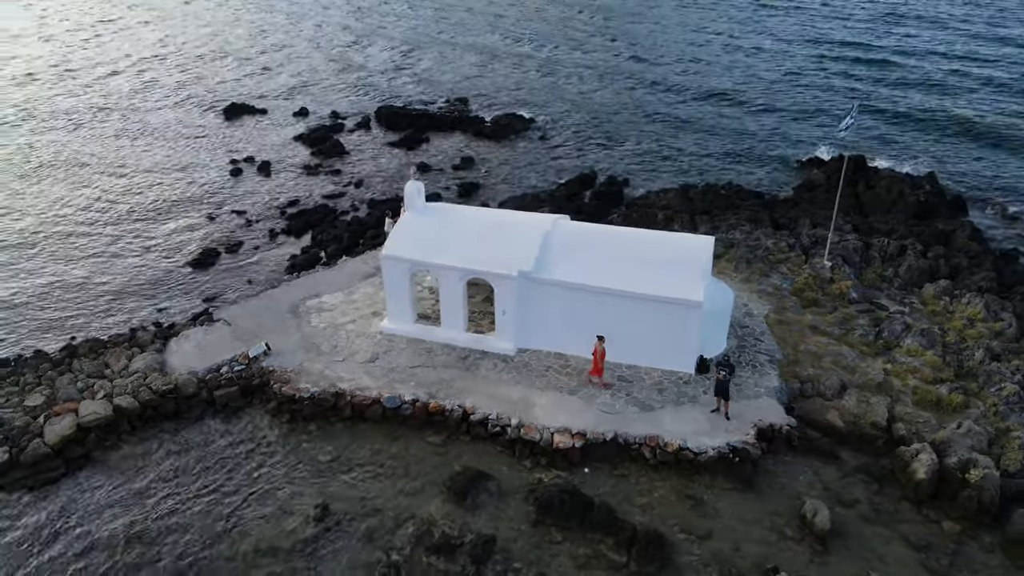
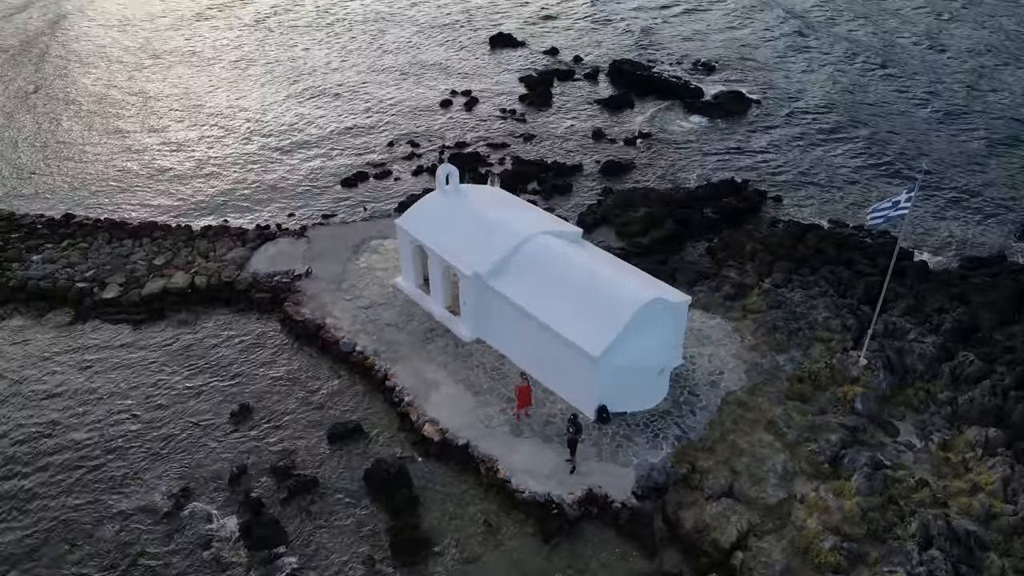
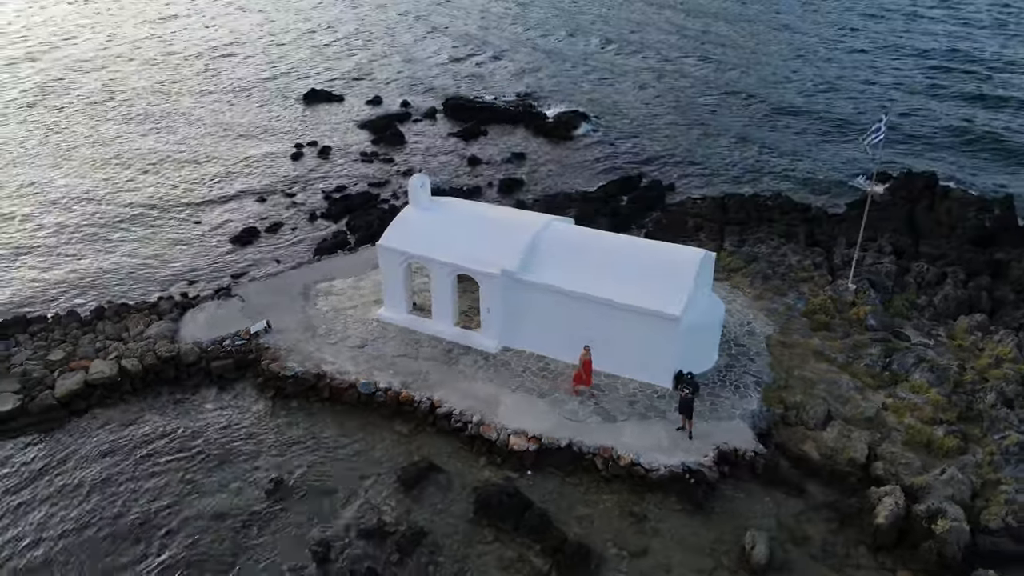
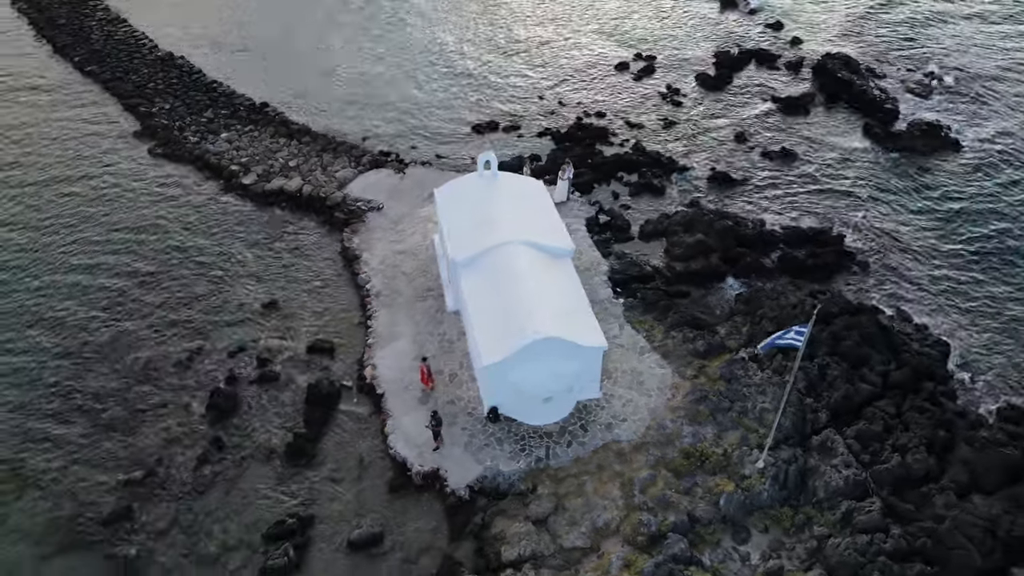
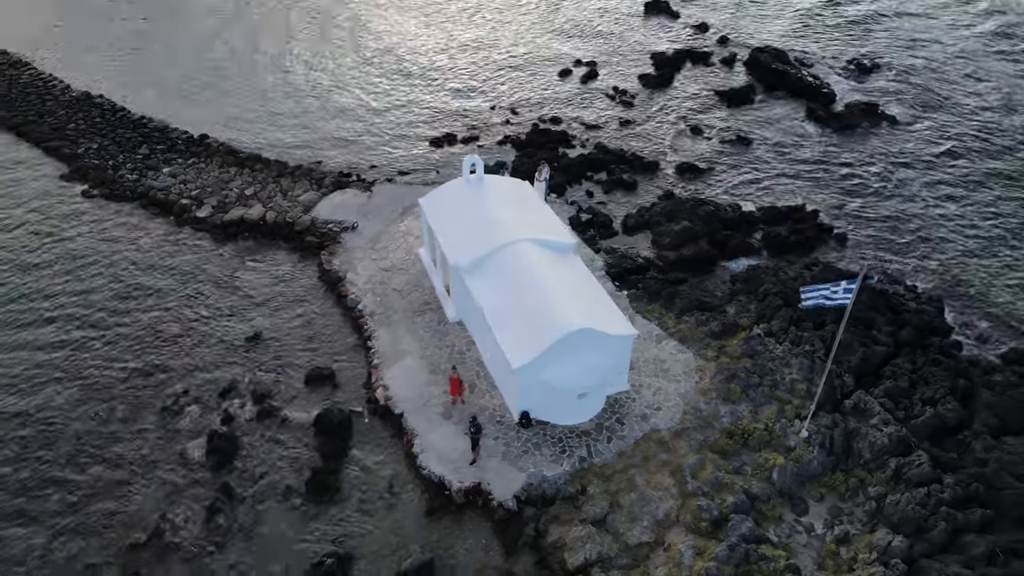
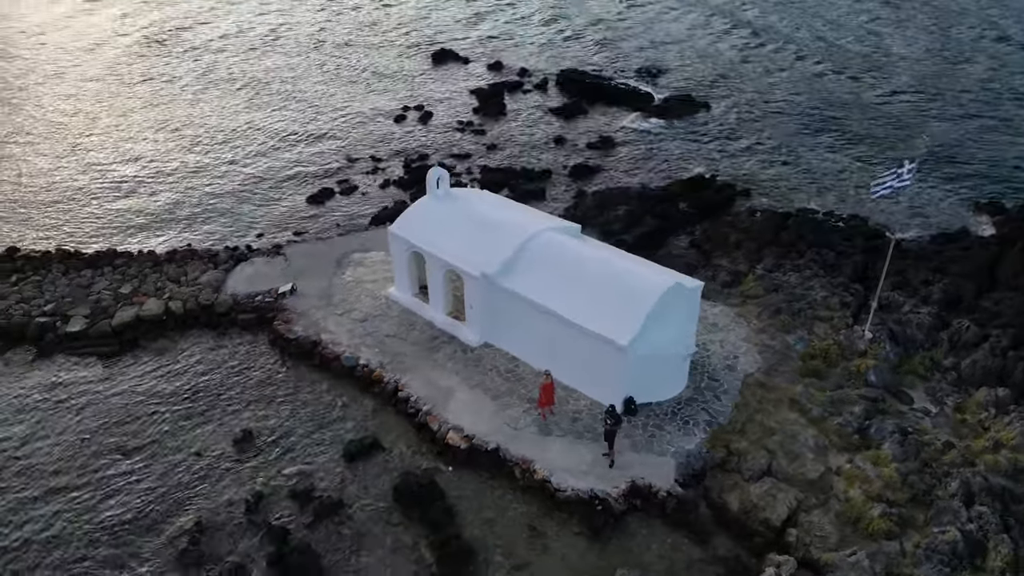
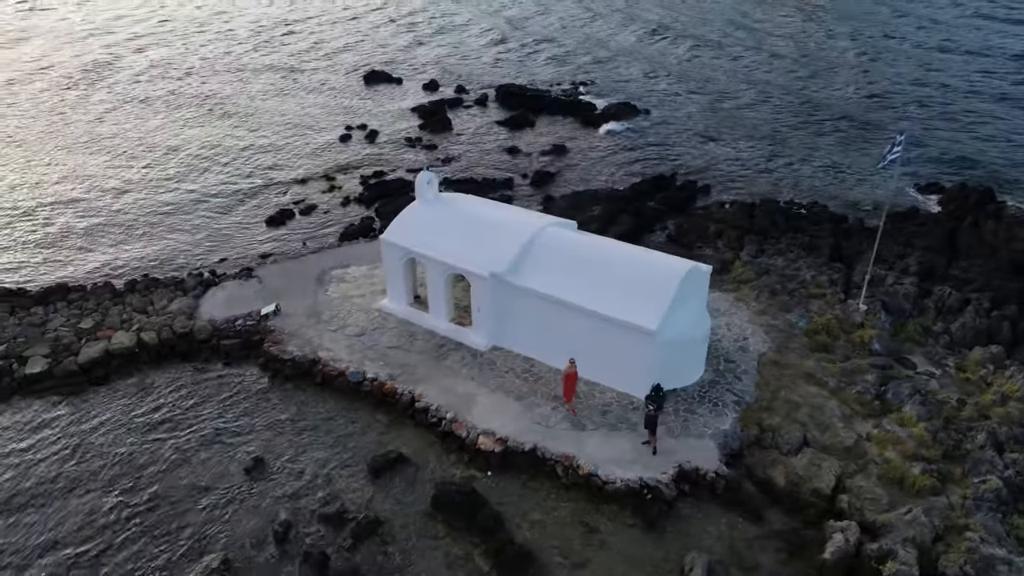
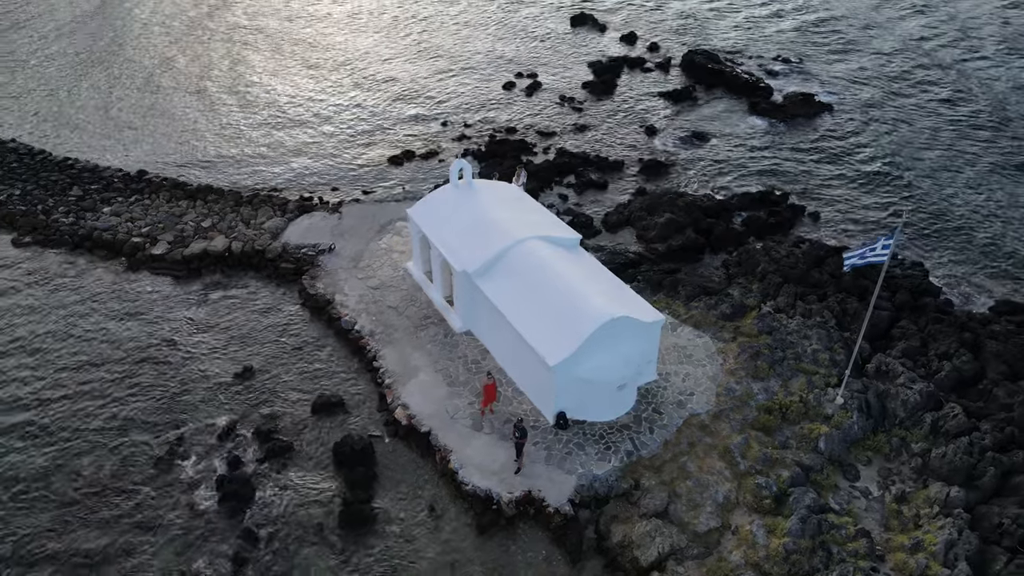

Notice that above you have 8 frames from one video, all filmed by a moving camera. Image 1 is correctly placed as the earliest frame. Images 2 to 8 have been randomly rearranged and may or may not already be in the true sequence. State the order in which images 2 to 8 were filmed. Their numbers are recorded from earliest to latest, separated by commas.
3, 7, 6, 2, 8, 5, 4
